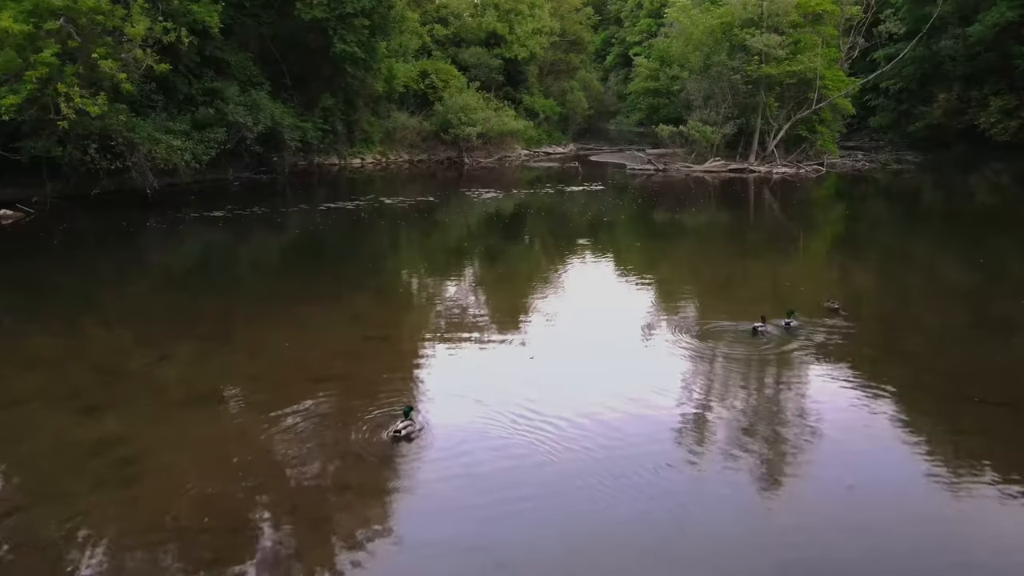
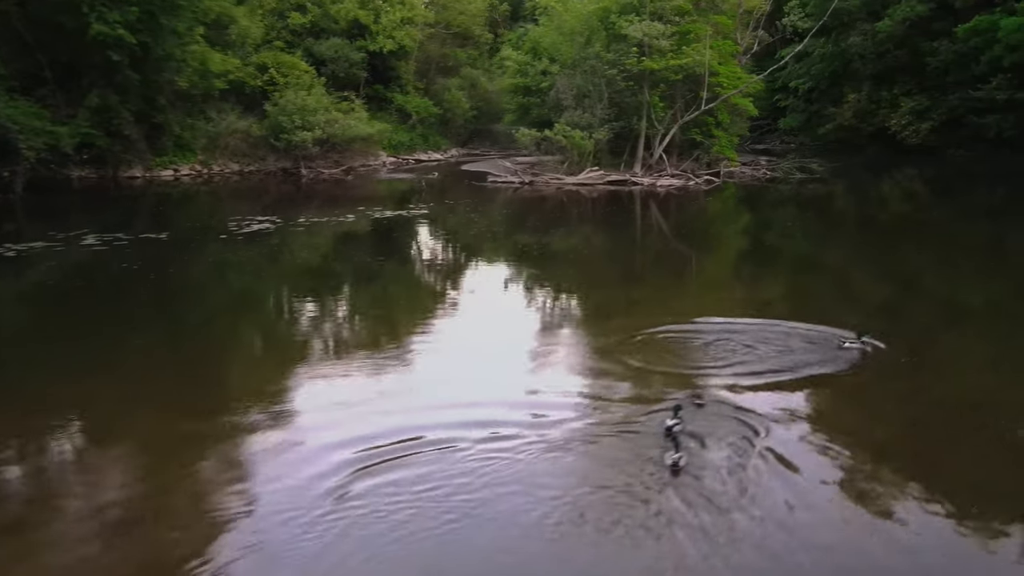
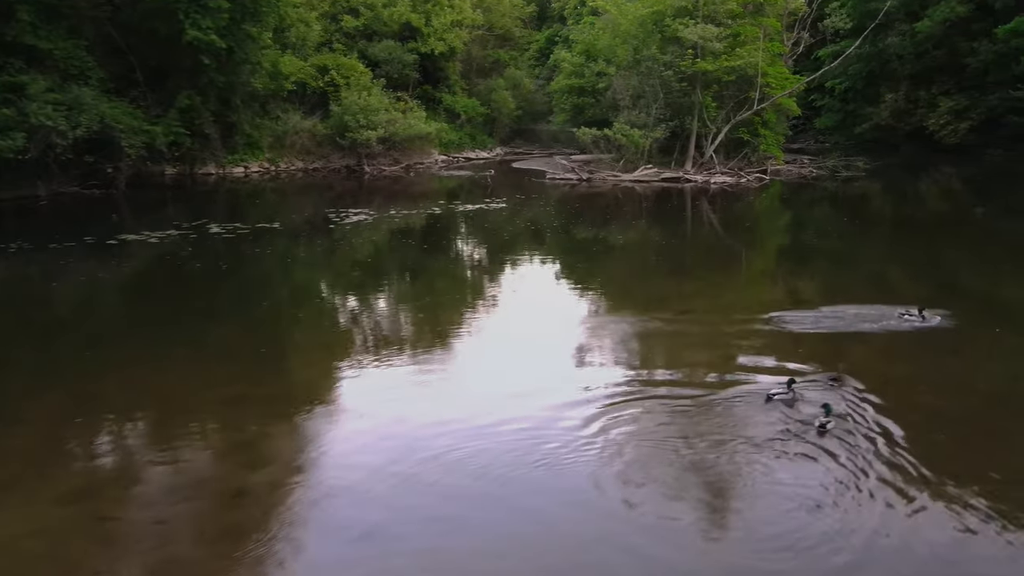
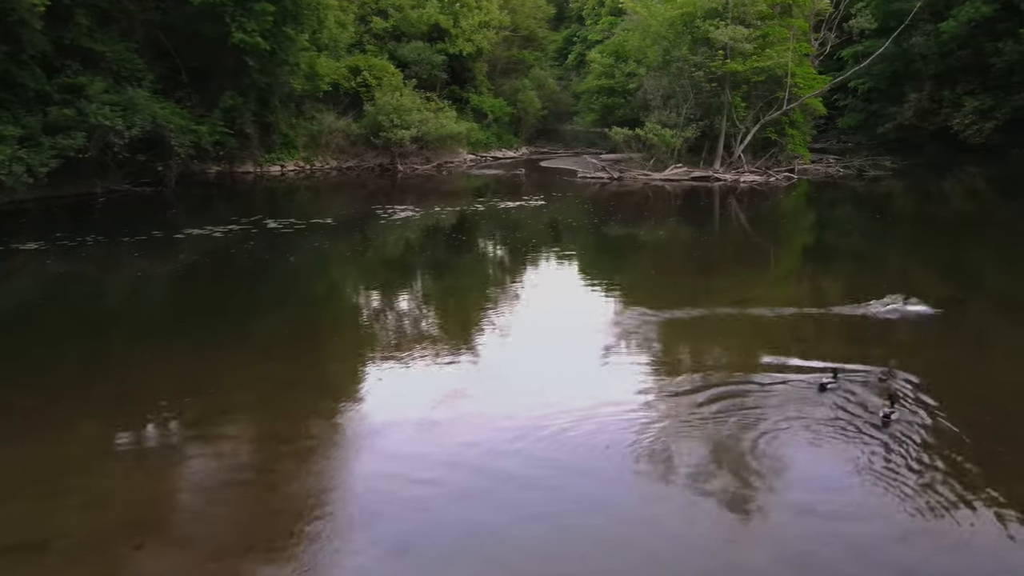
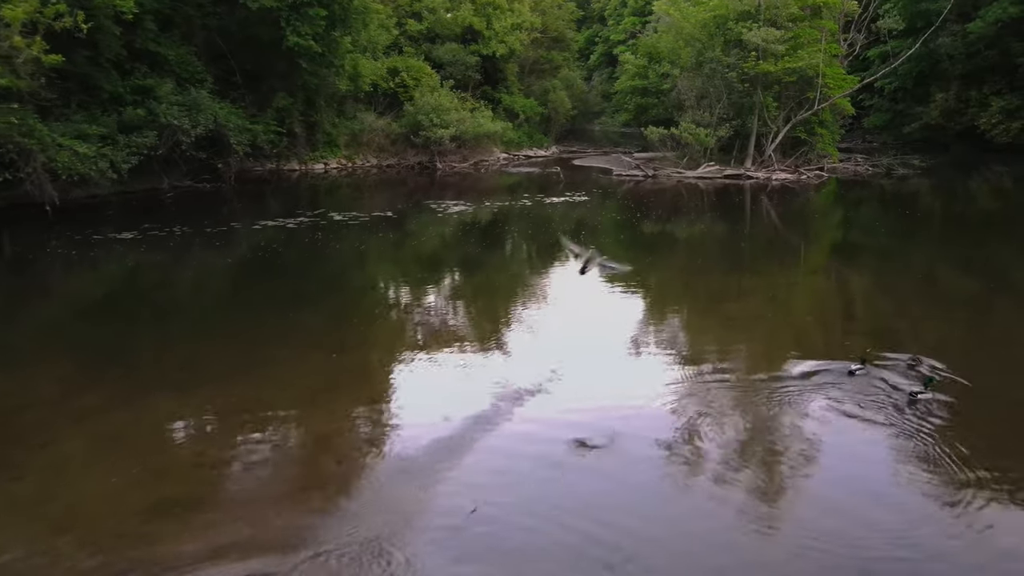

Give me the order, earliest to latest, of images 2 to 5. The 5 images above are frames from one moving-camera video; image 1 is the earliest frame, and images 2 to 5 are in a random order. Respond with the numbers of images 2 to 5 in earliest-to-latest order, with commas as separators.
5, 4, 3, 2
